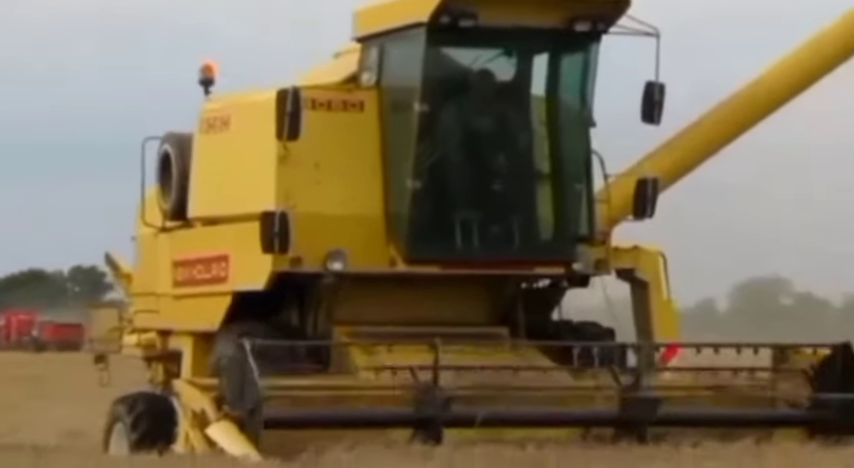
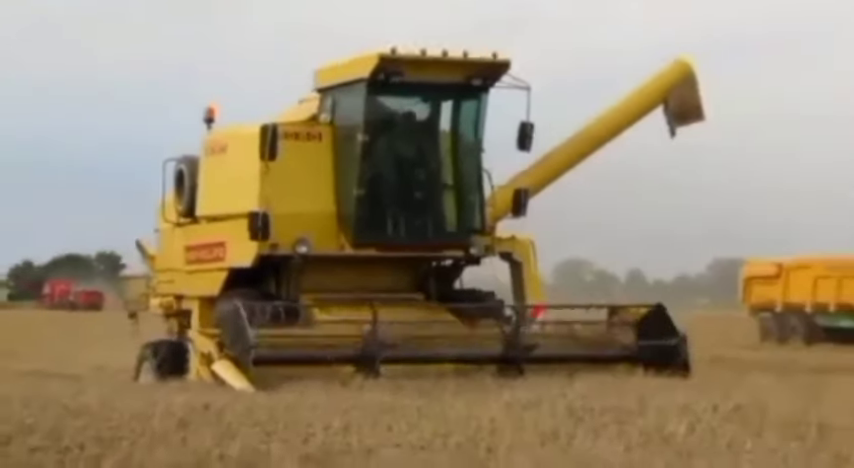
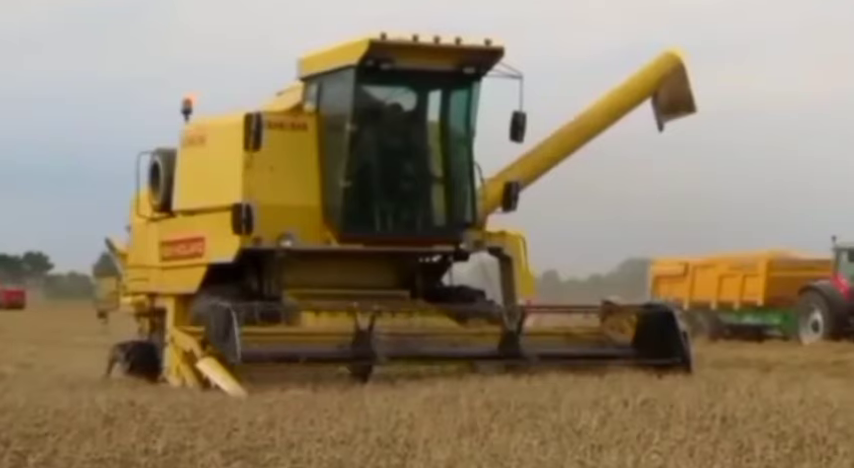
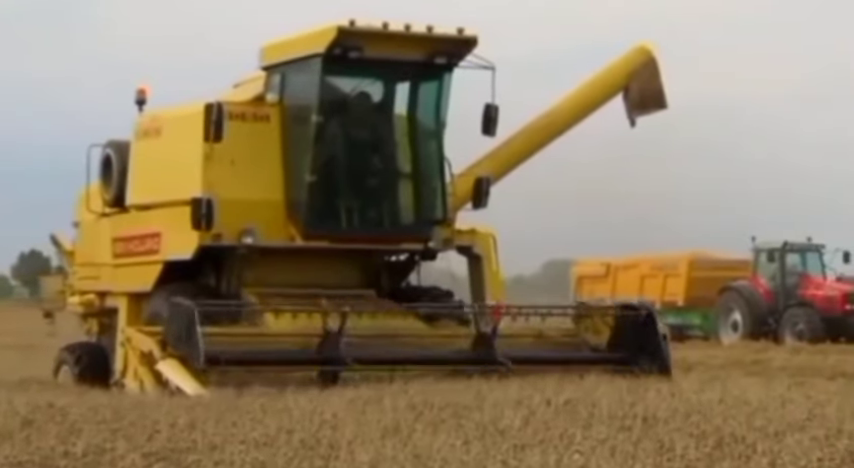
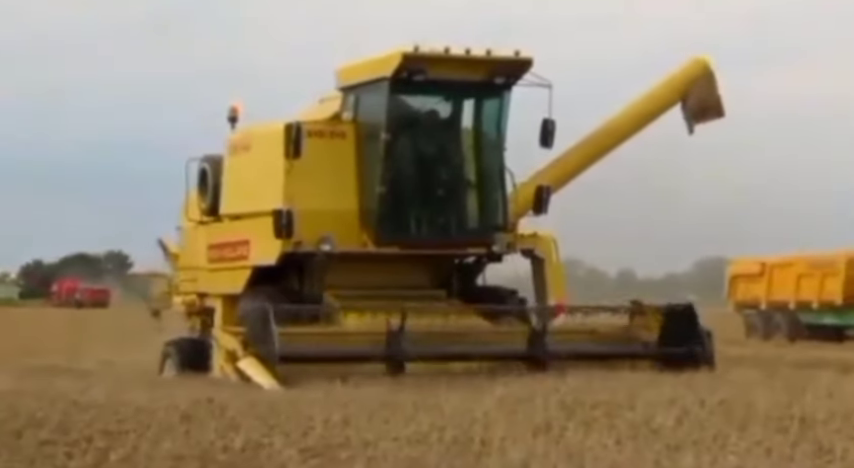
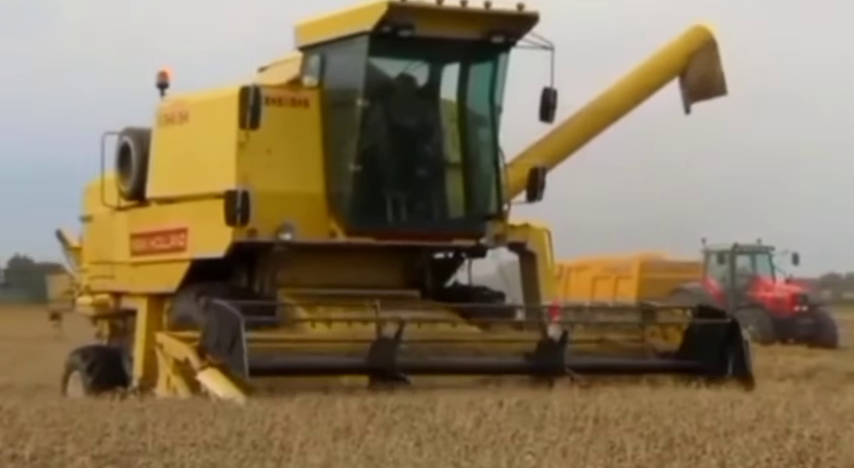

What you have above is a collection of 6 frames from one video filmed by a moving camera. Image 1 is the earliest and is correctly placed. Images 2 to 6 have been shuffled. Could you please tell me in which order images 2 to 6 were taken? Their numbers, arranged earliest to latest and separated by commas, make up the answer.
2, 5, 3, 4, 6
